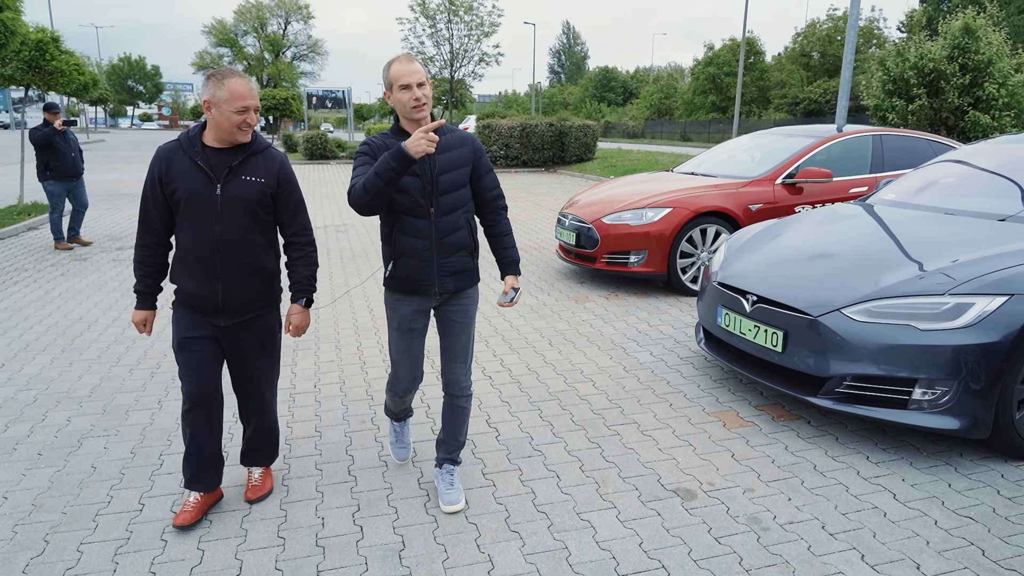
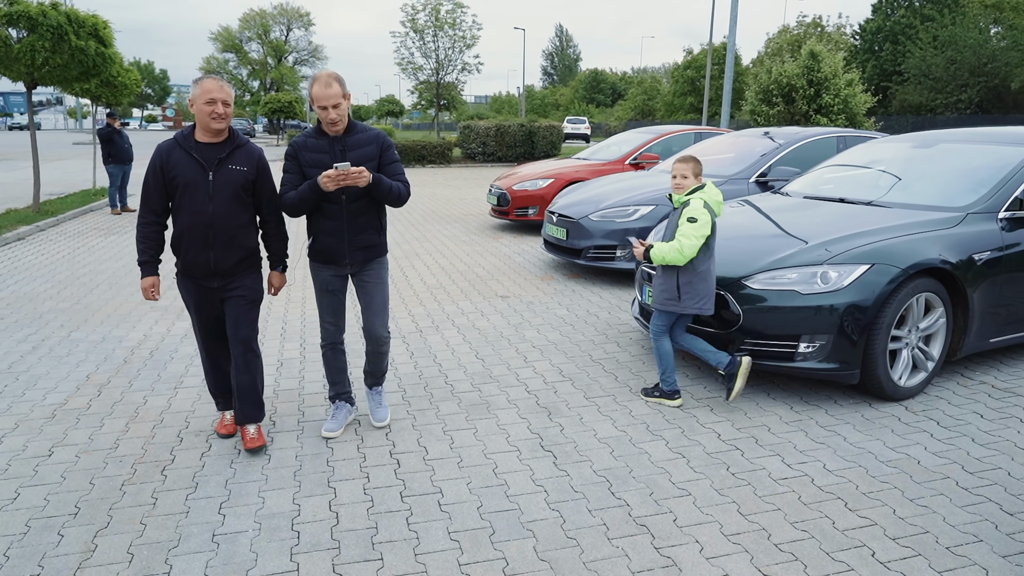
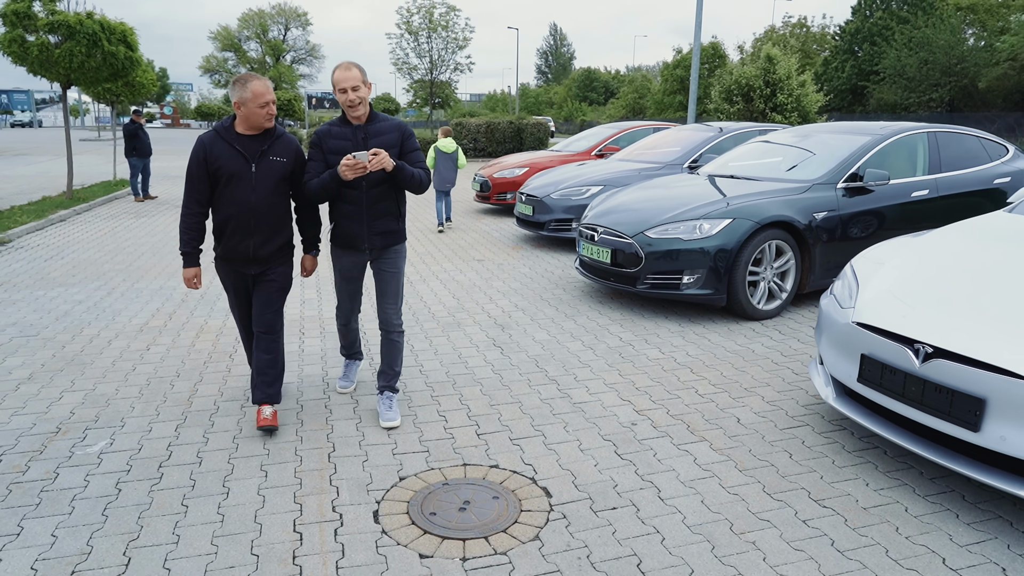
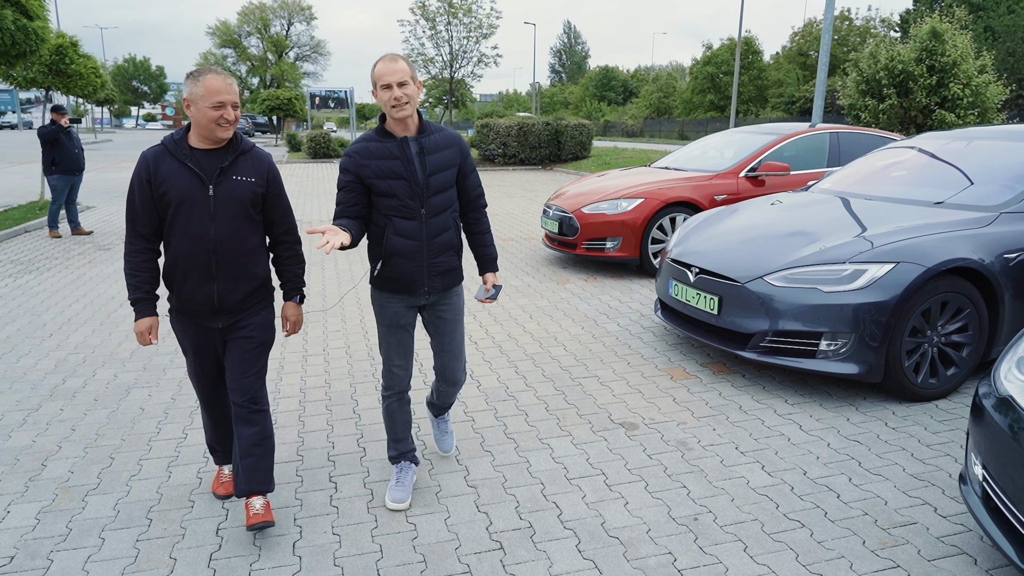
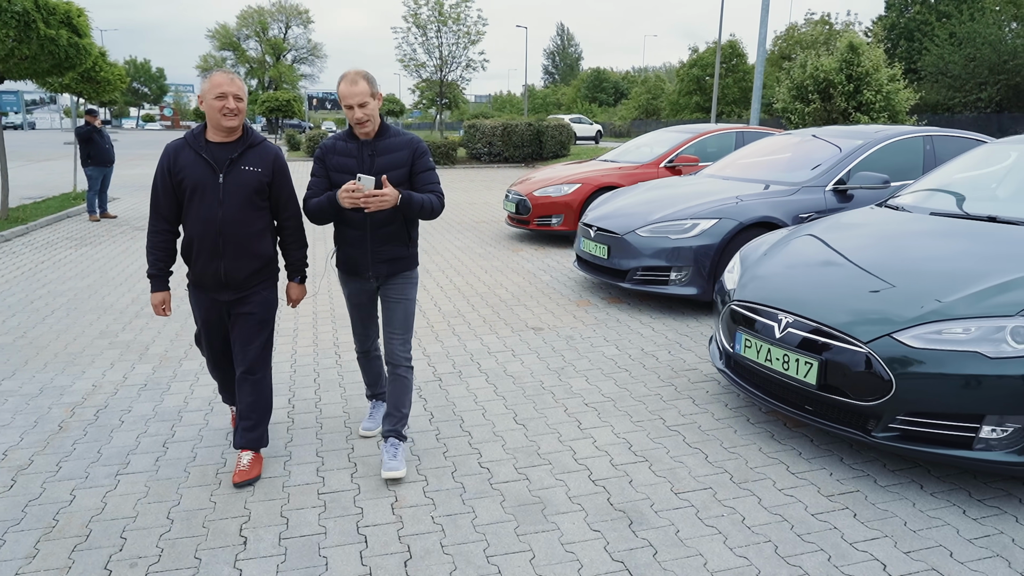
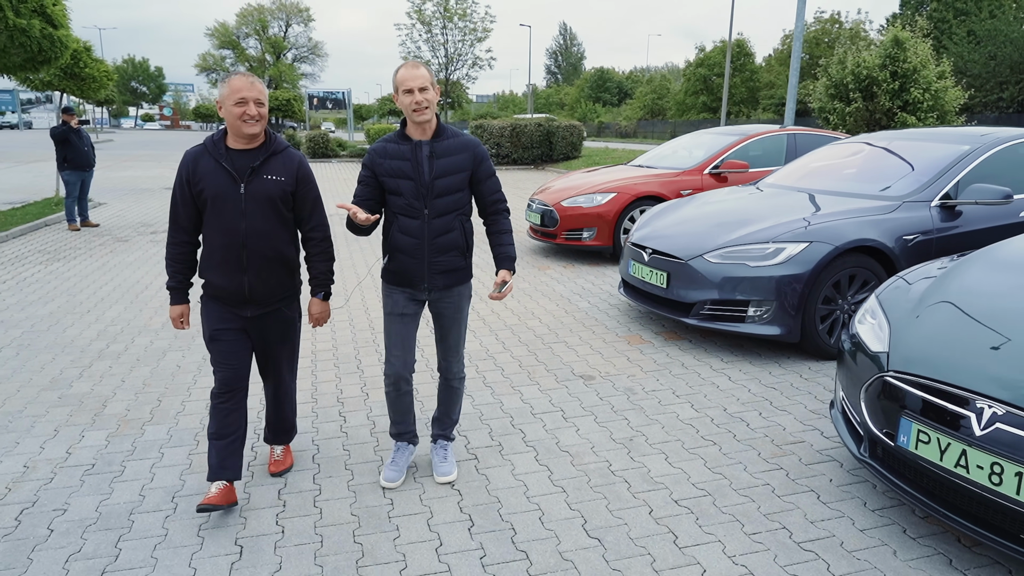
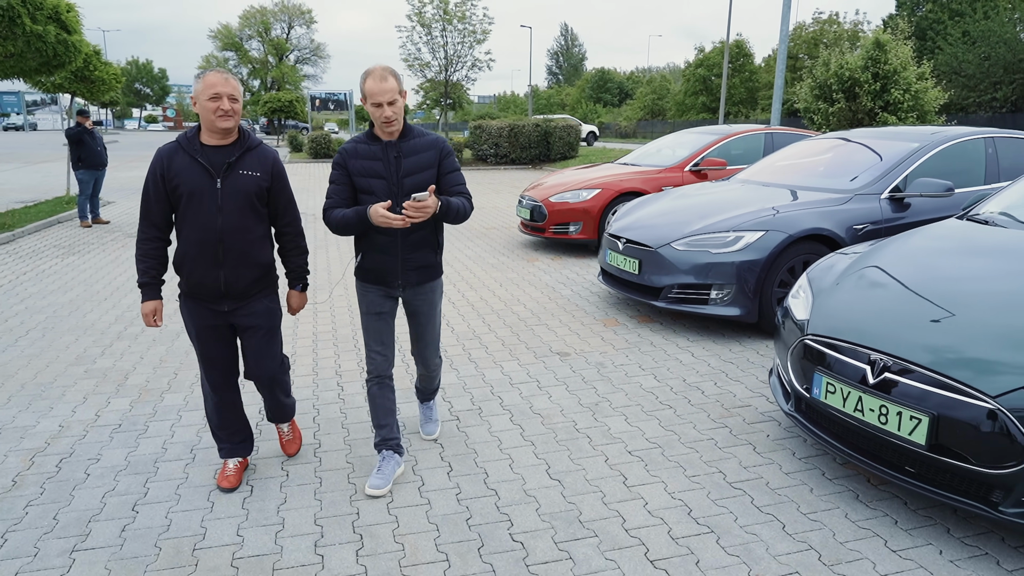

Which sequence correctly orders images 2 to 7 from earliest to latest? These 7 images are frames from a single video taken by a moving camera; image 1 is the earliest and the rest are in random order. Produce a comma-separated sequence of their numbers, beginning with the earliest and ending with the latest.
4, 6, 7, 5, 2, 3
